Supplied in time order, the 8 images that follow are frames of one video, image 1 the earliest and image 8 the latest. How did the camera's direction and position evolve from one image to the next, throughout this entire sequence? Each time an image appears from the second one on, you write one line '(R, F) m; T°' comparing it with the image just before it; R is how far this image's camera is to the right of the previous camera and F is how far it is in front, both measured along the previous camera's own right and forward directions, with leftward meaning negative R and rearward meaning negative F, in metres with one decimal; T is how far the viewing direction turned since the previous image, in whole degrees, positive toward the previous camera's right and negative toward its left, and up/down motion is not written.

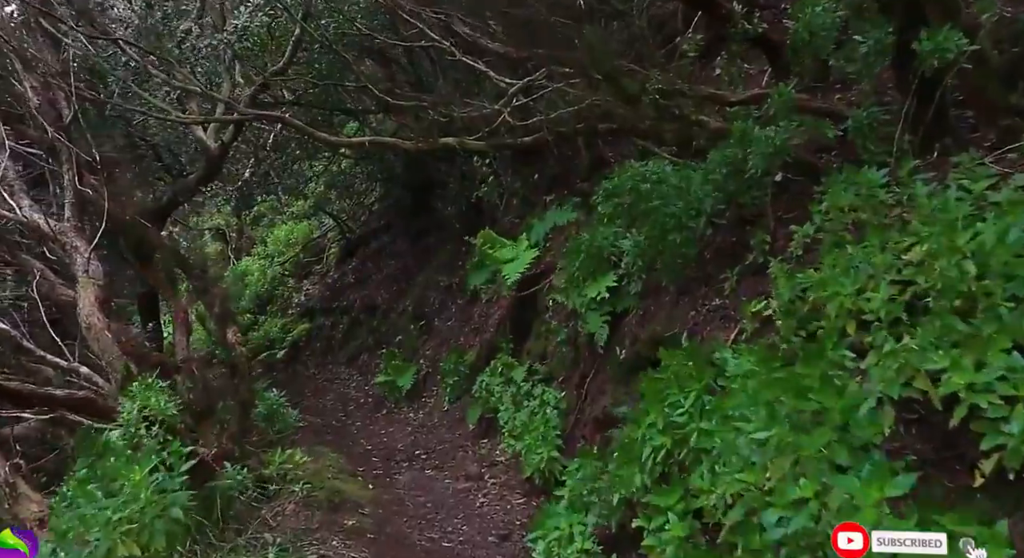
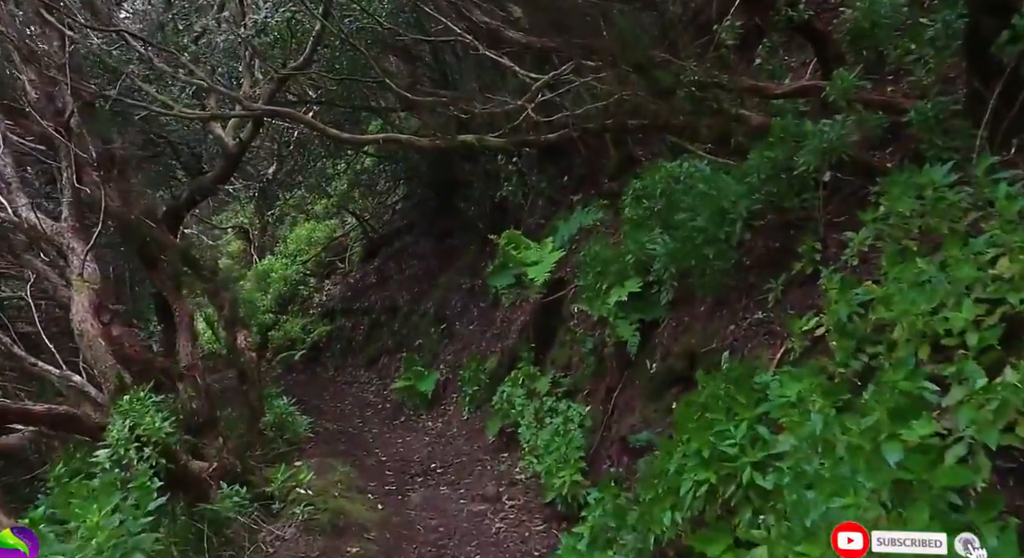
(0.0, +0.4) m; -2°
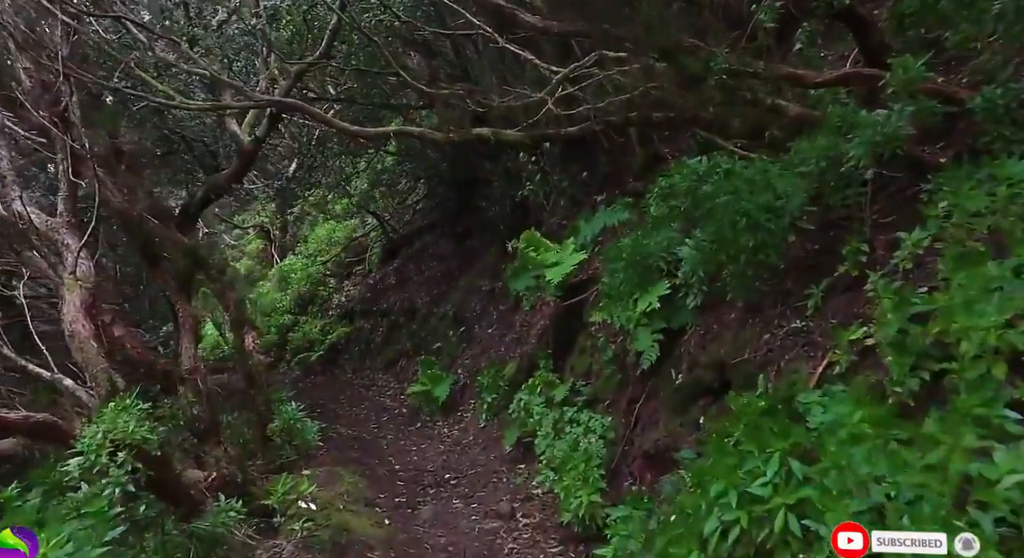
(+0.1, +0.4) m; -2°
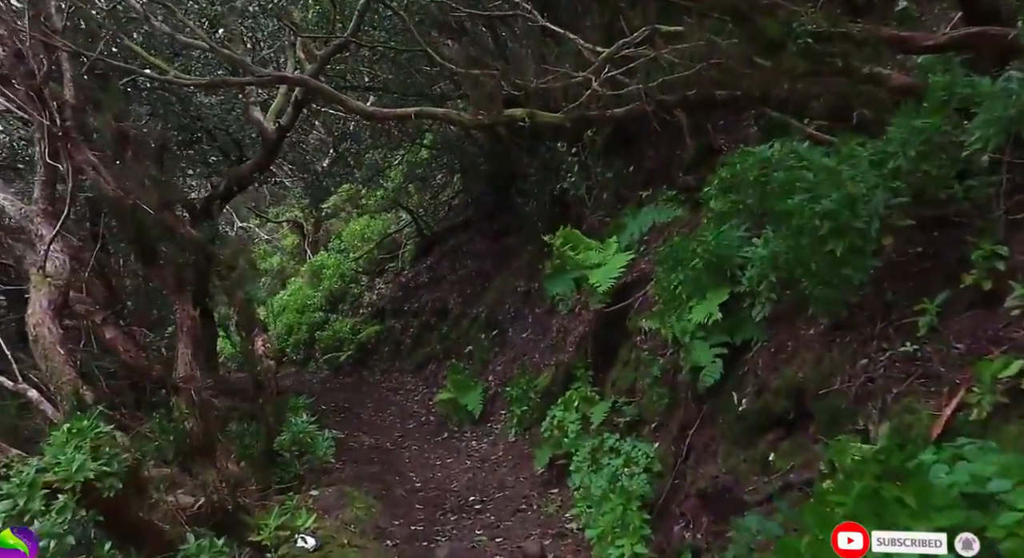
(0.0, +0.8) m; -3°
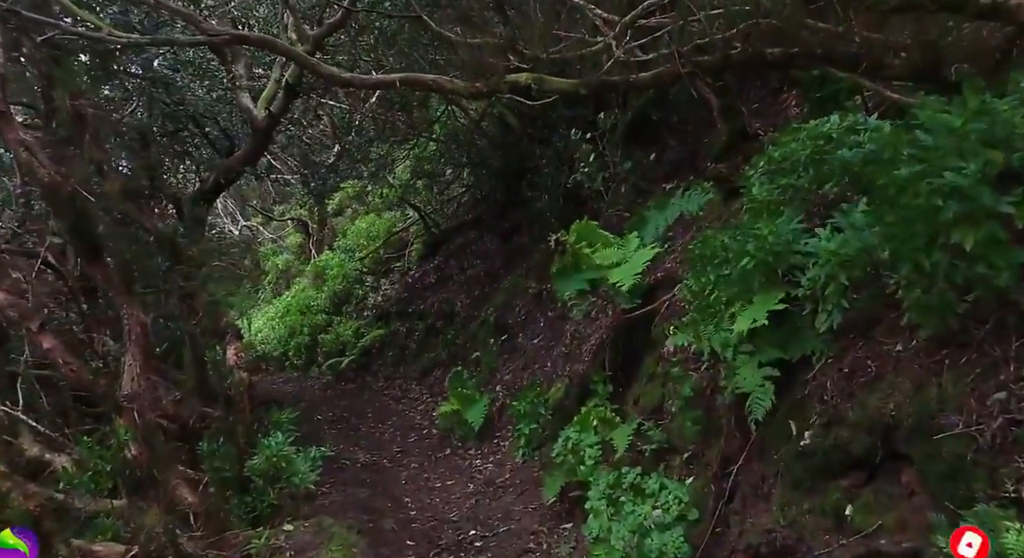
(+0.1, +0.9) m; -1°
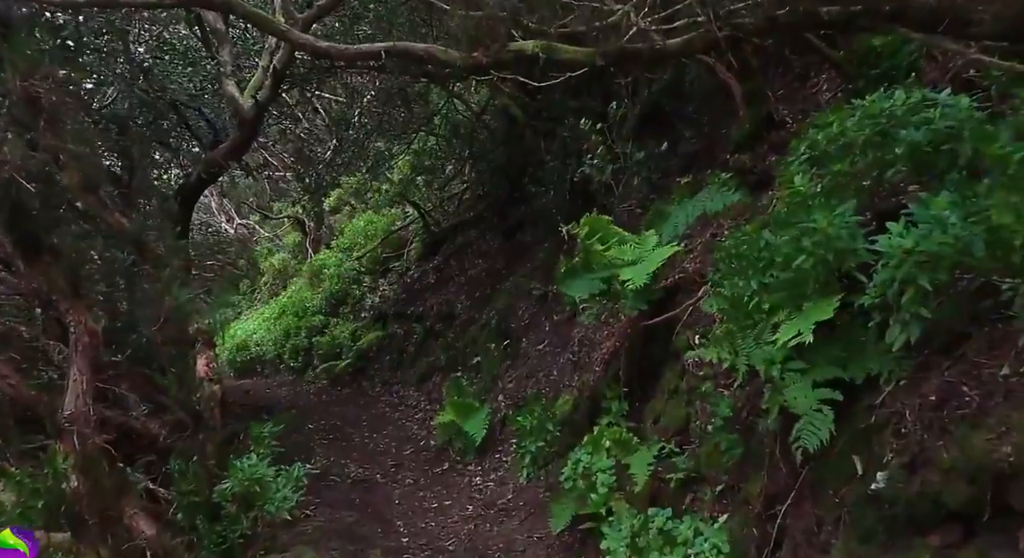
(0.0, +0.7) m; 0°
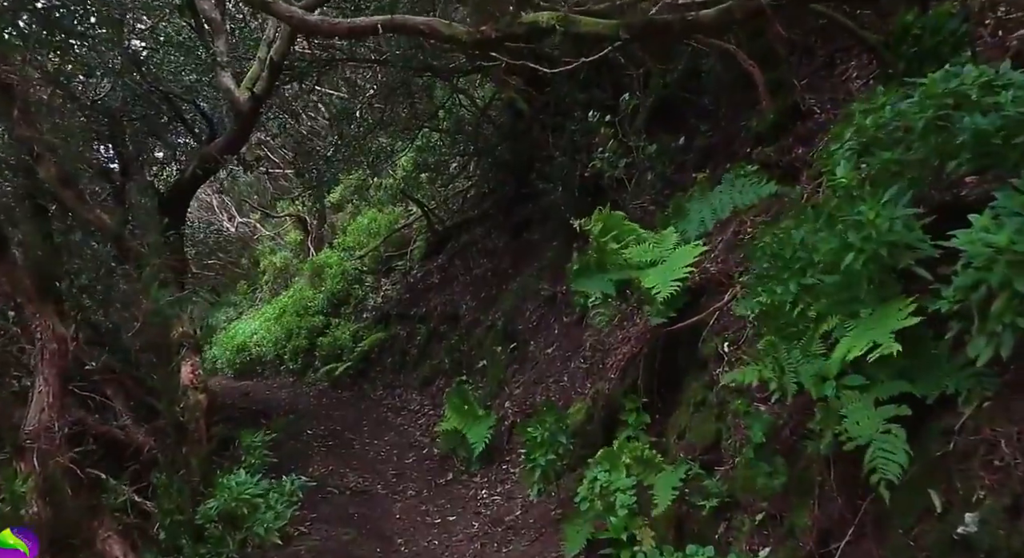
(0.0, +0.4) m; 0°
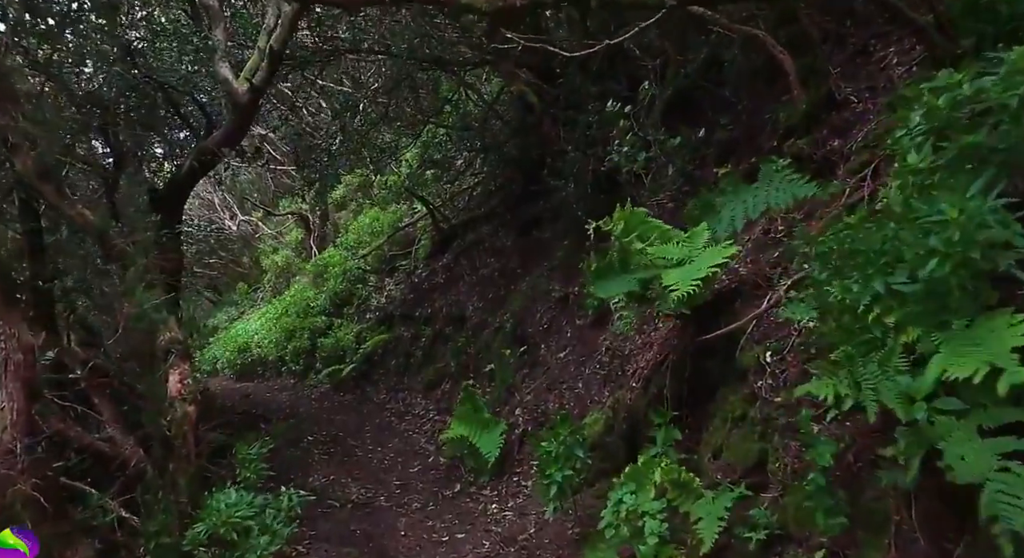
(-0.1, +0.4) m; 0°
